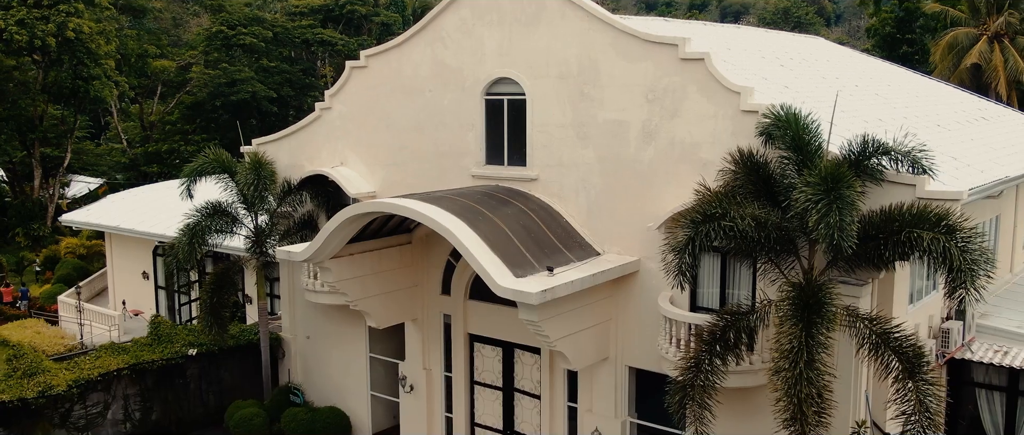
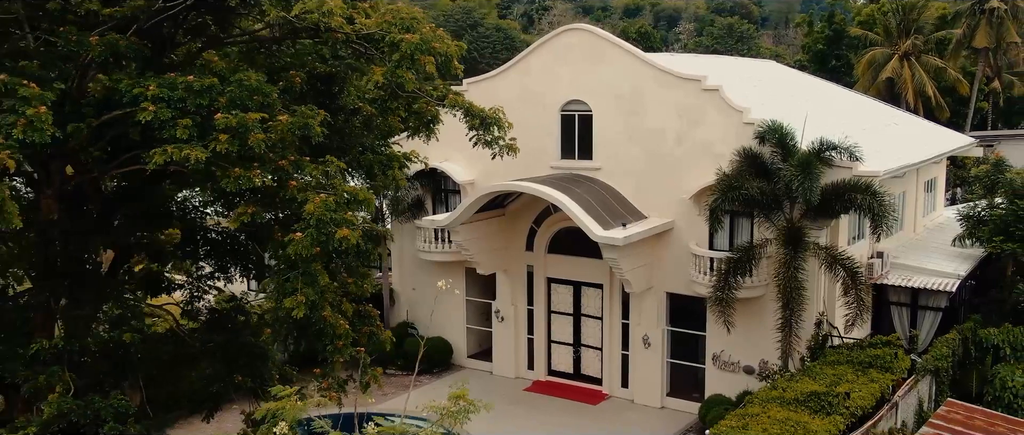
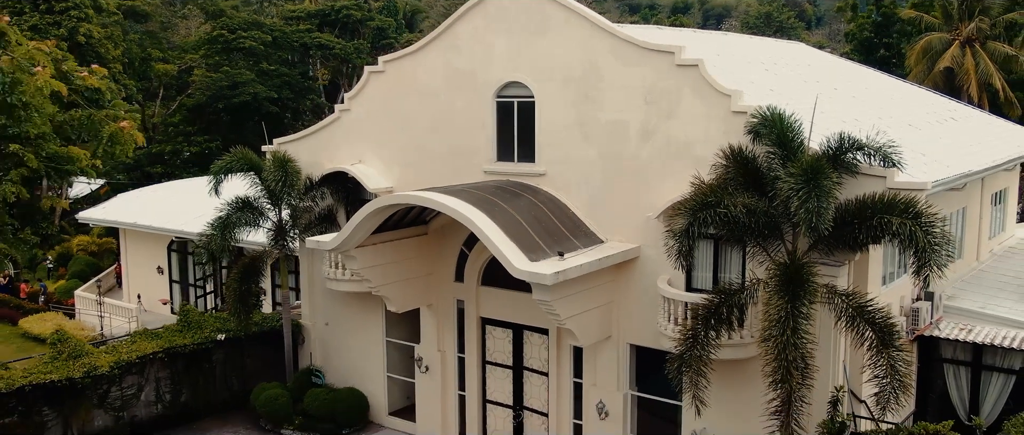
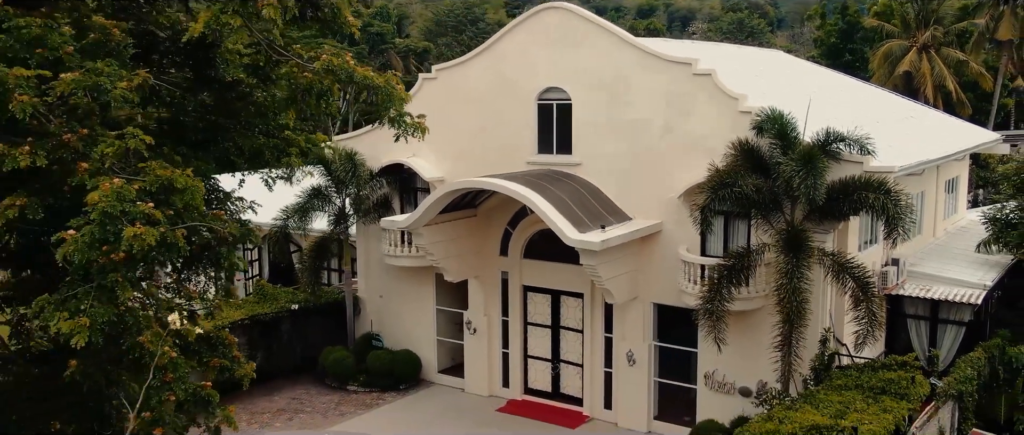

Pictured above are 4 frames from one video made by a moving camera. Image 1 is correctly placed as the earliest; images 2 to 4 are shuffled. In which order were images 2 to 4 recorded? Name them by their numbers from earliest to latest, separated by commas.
3, 4, 2
